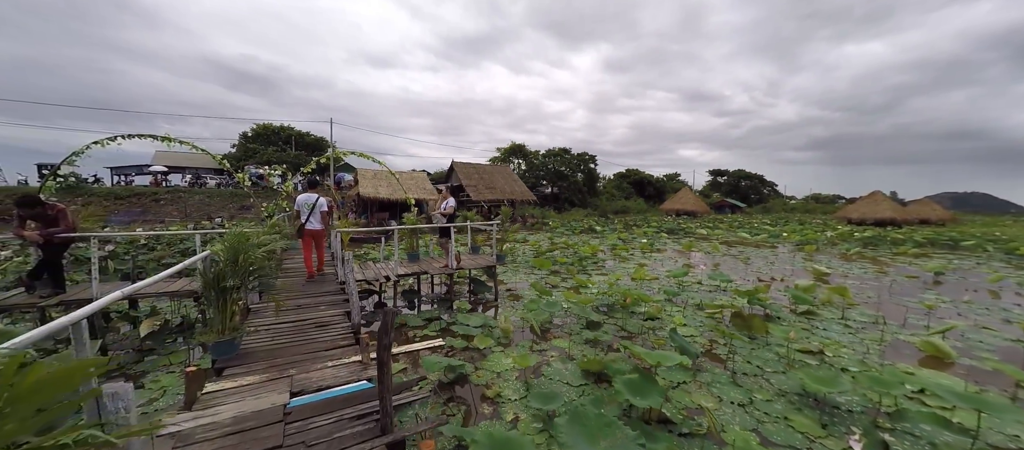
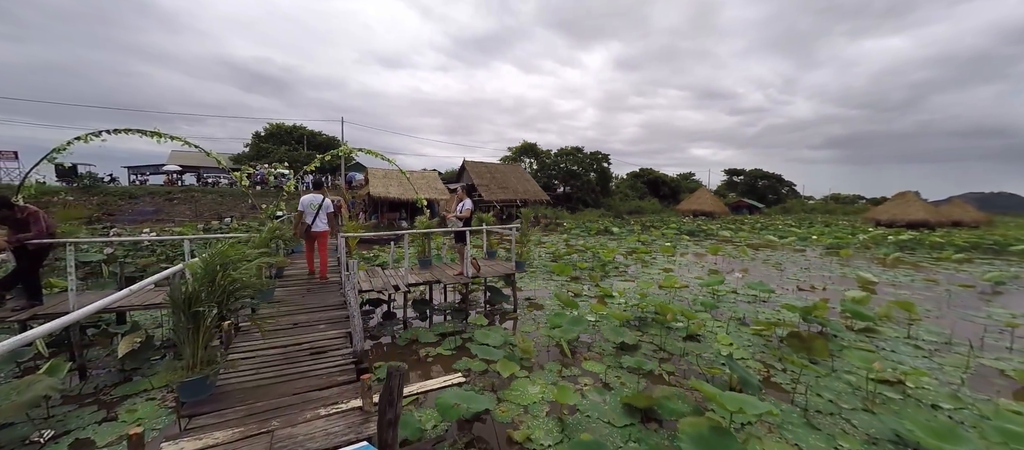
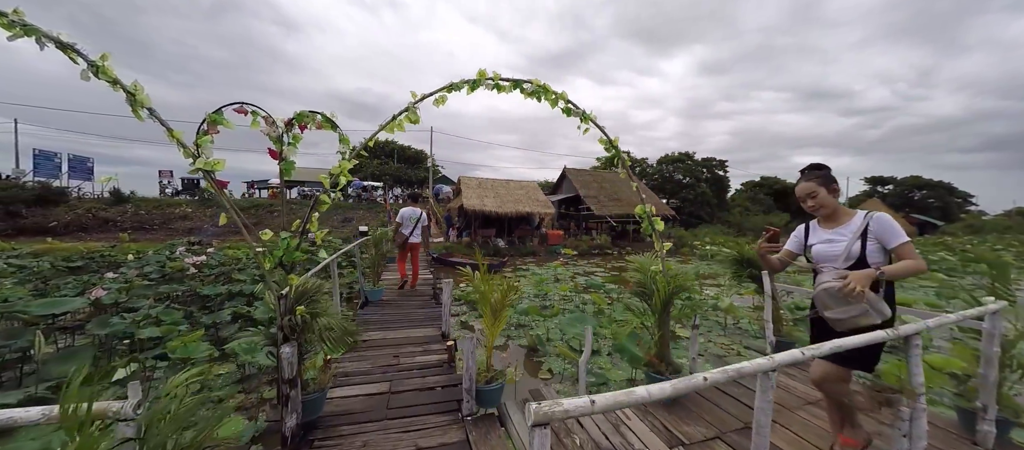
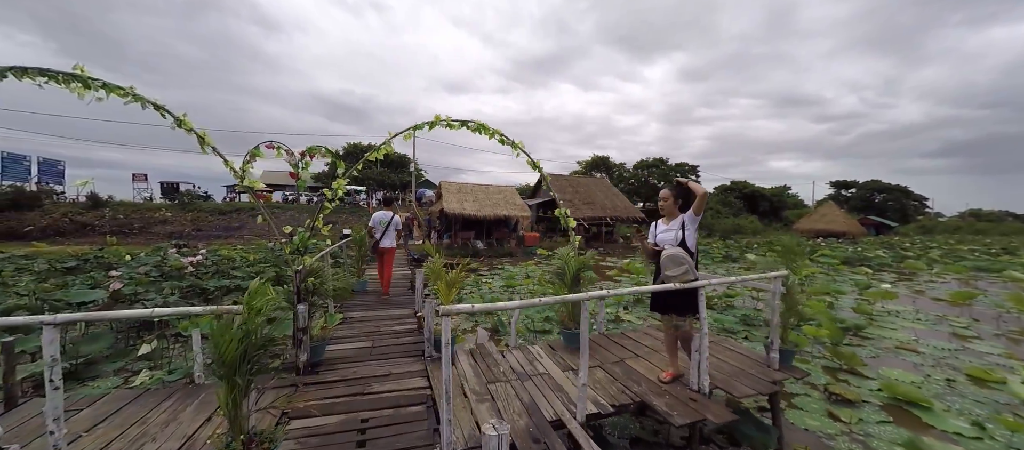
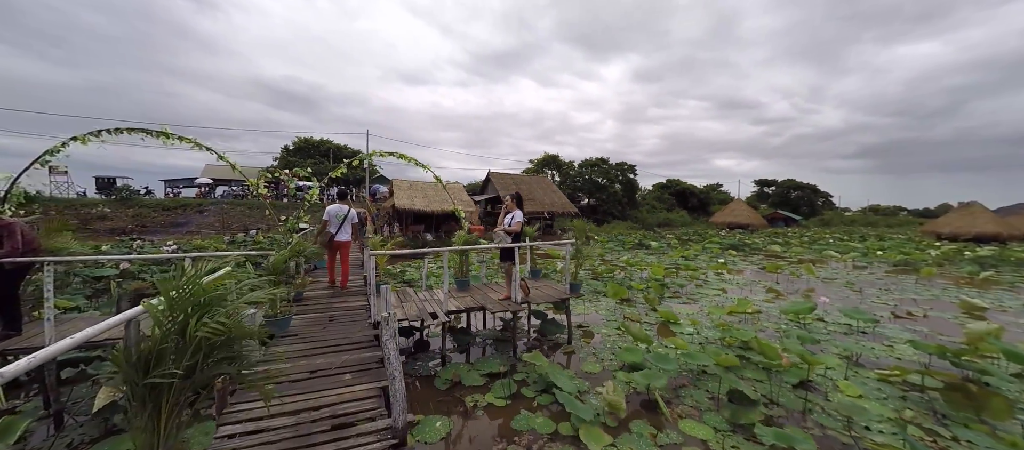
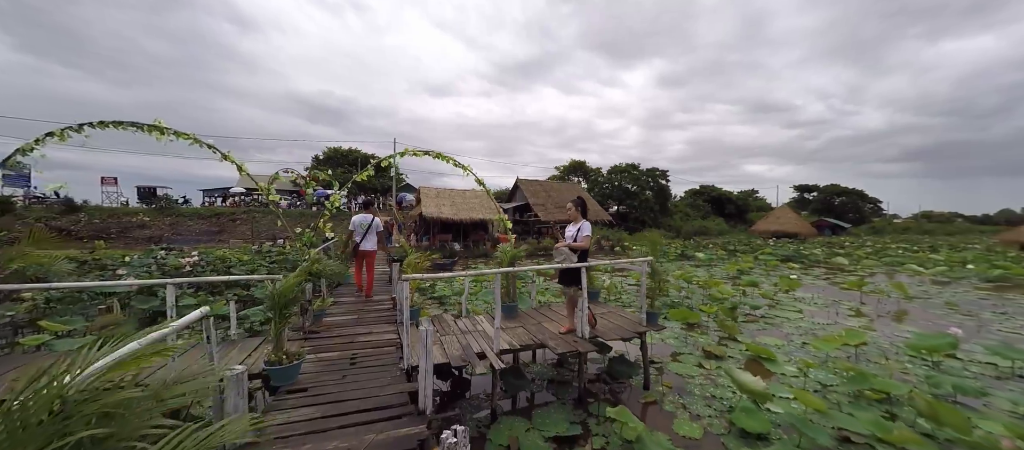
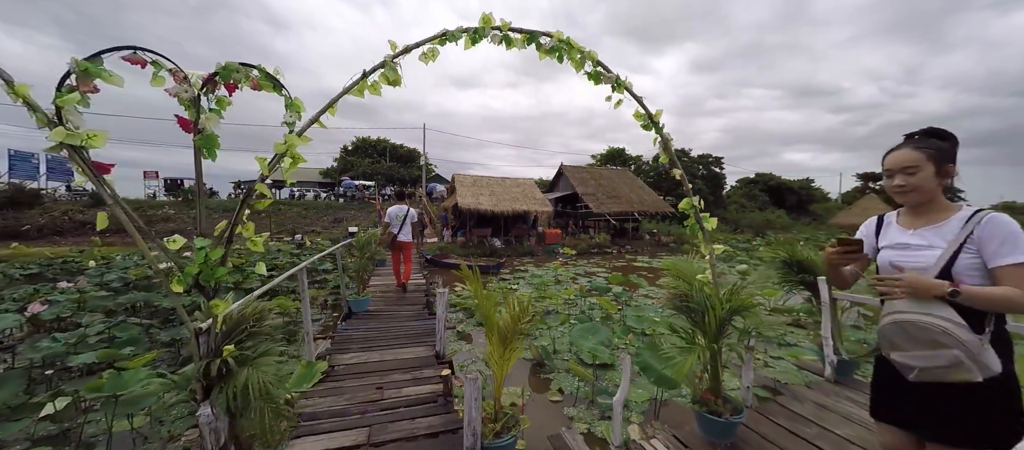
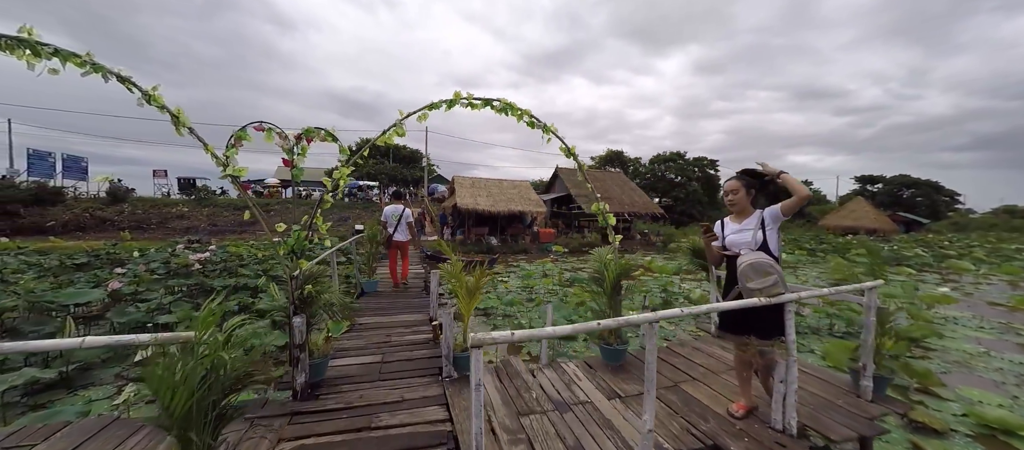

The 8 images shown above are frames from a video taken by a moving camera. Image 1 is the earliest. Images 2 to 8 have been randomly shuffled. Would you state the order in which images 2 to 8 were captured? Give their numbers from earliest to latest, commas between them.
2, 5, 6, 4, 8, 3, 7
